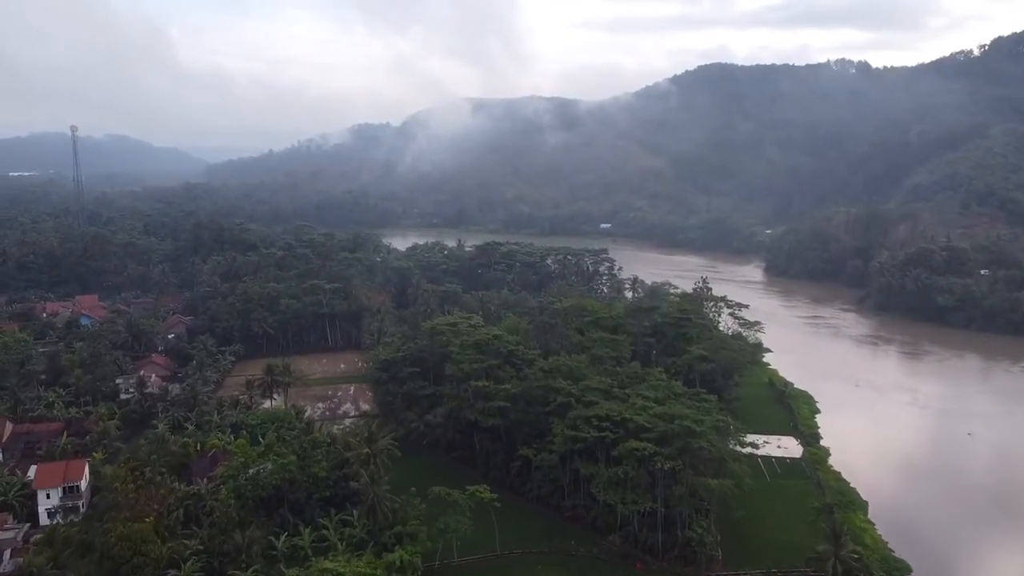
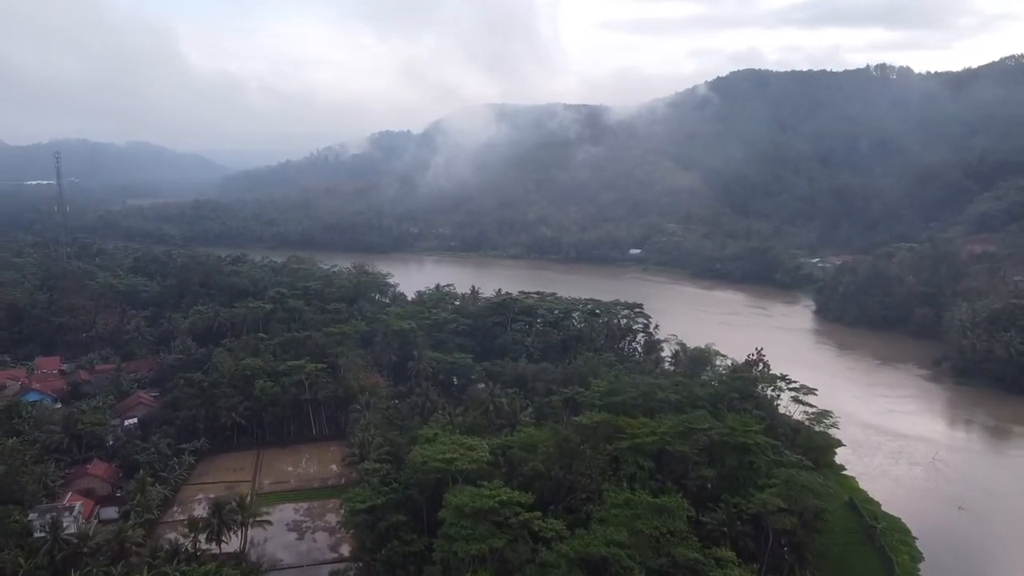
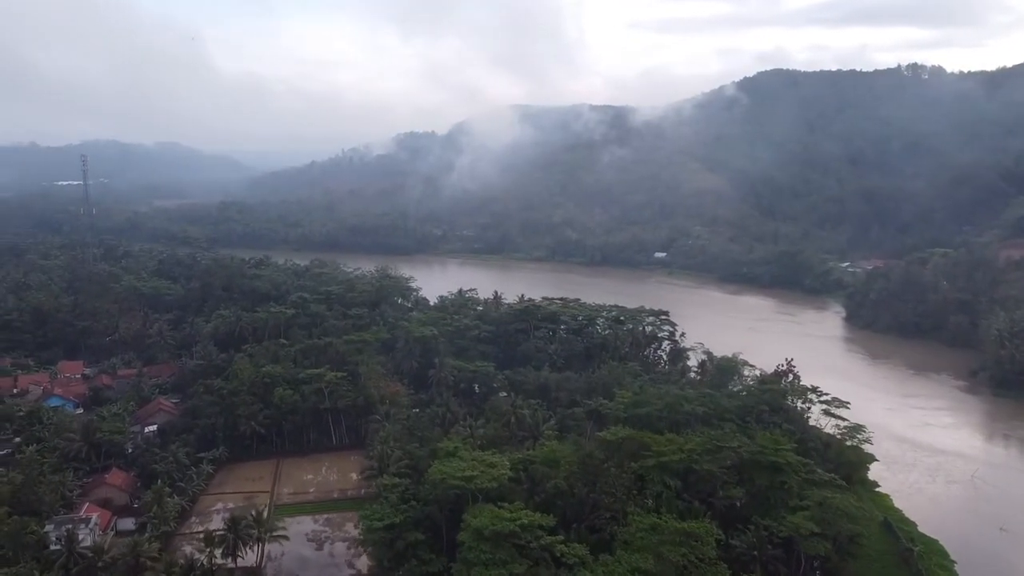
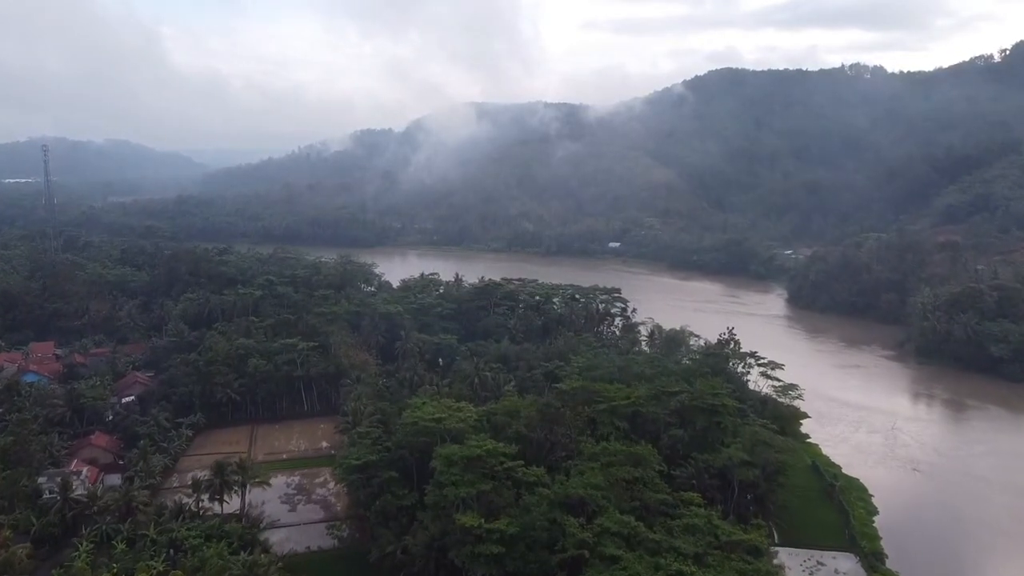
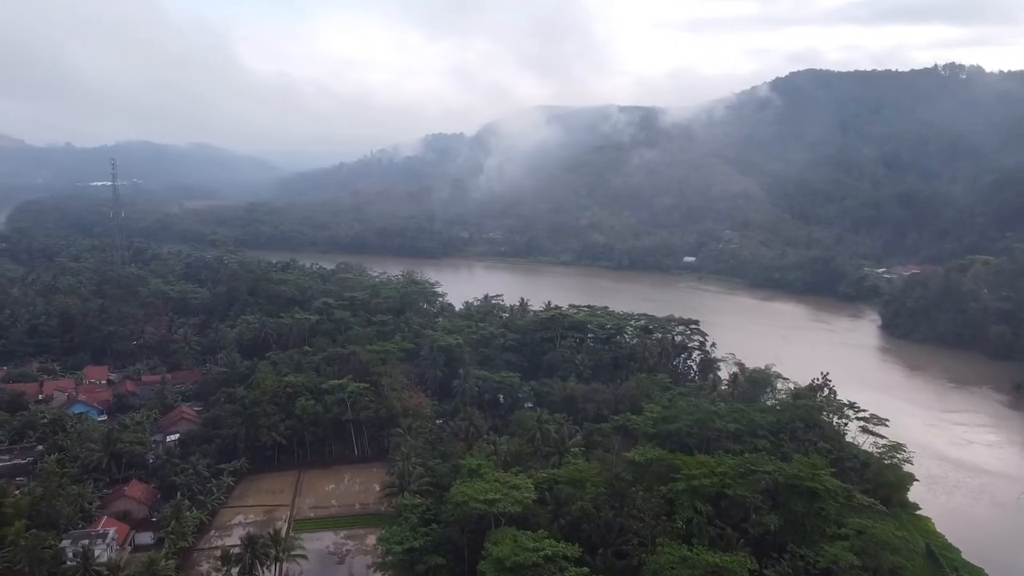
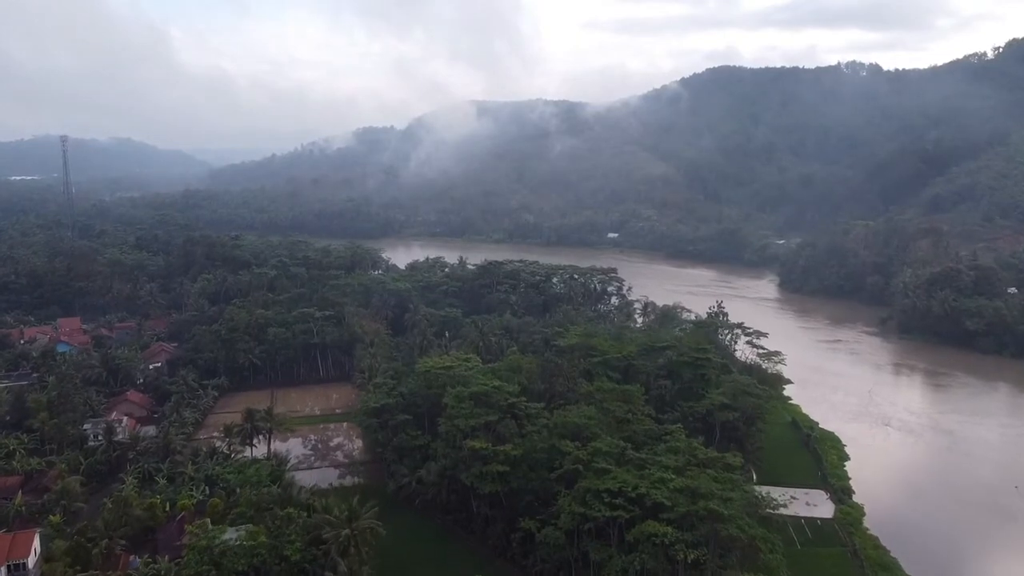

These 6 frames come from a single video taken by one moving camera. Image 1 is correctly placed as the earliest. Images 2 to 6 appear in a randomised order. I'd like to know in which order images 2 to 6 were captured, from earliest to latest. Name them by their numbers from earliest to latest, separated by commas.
6, 4, 2, 3, 5
